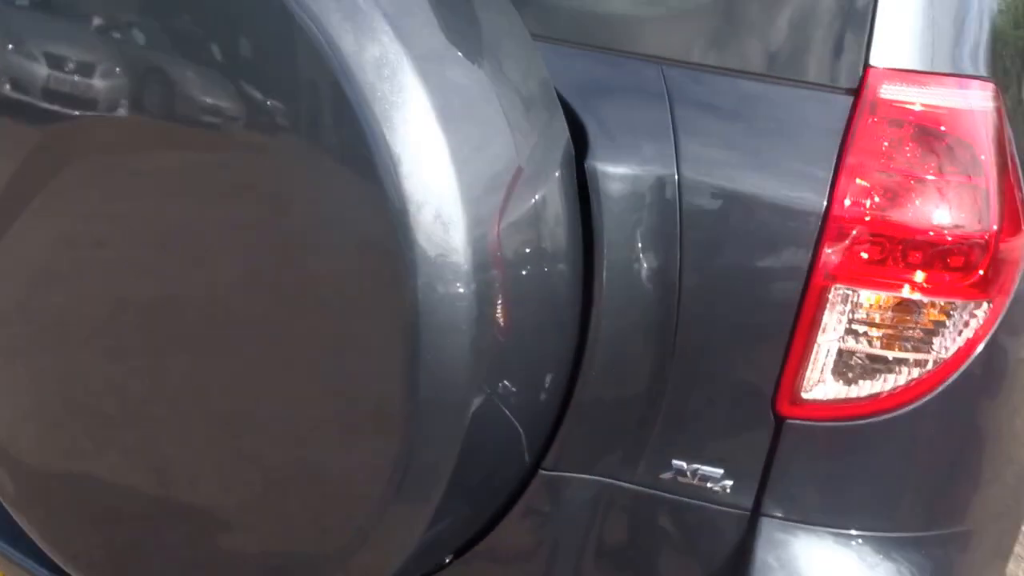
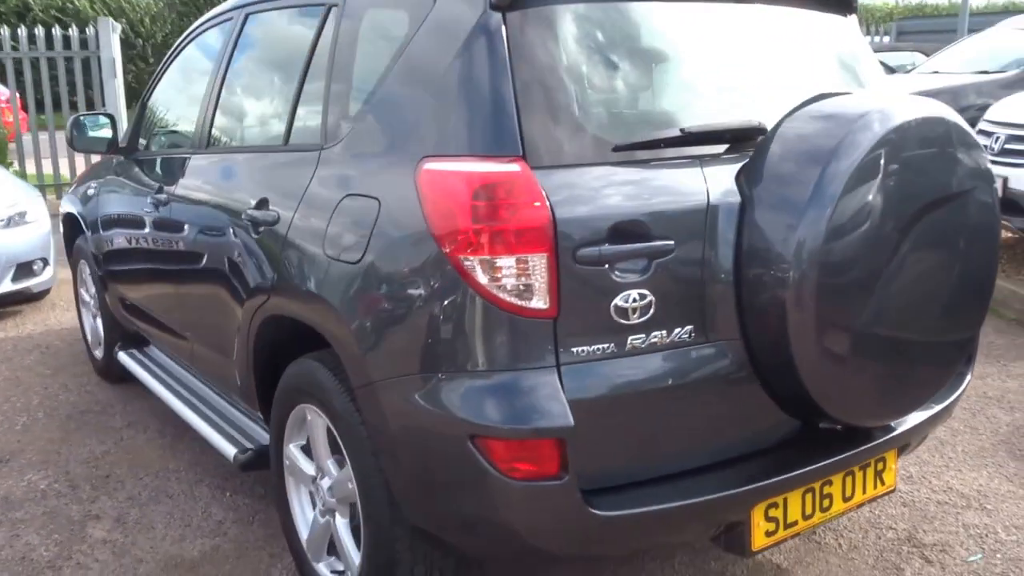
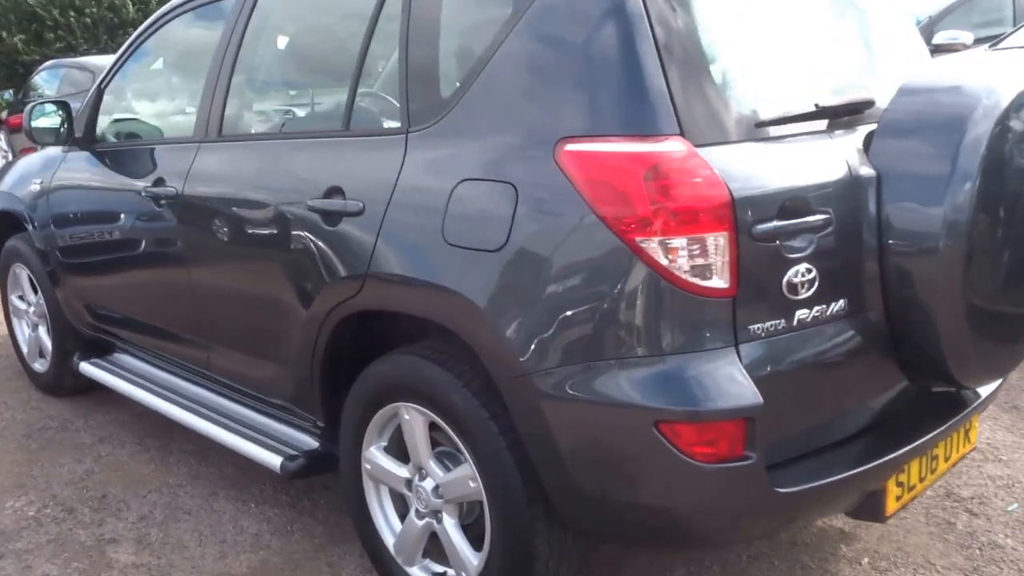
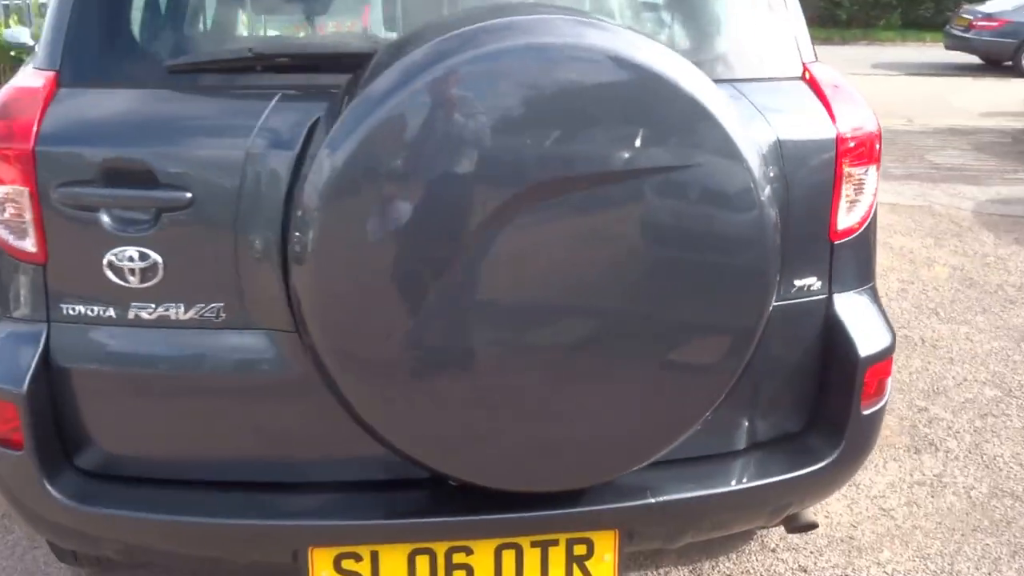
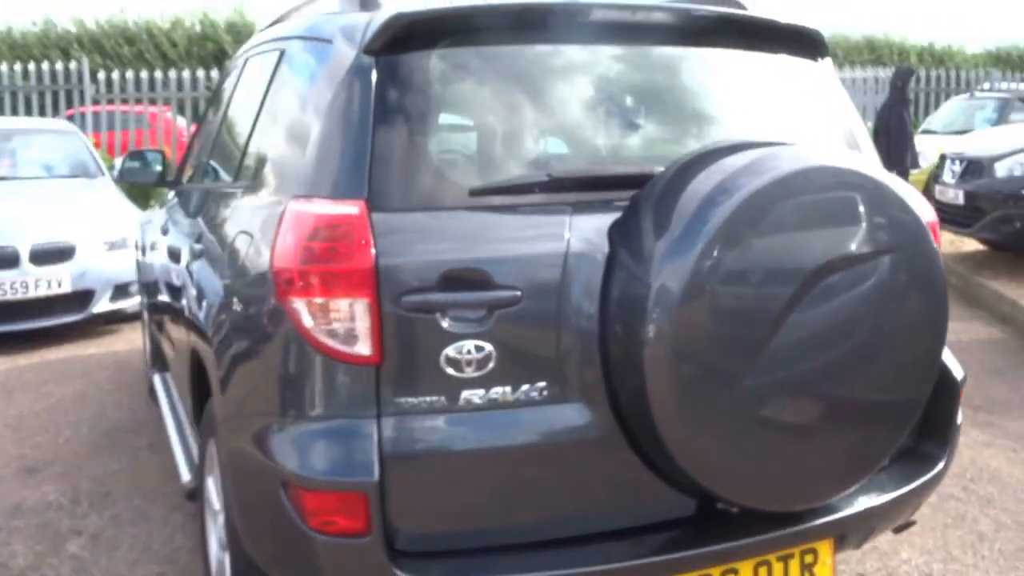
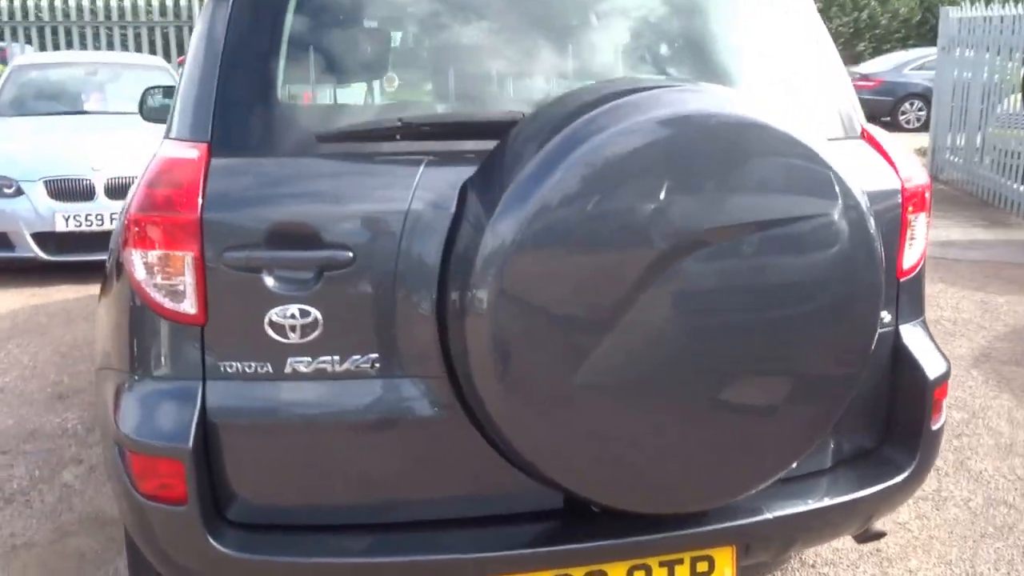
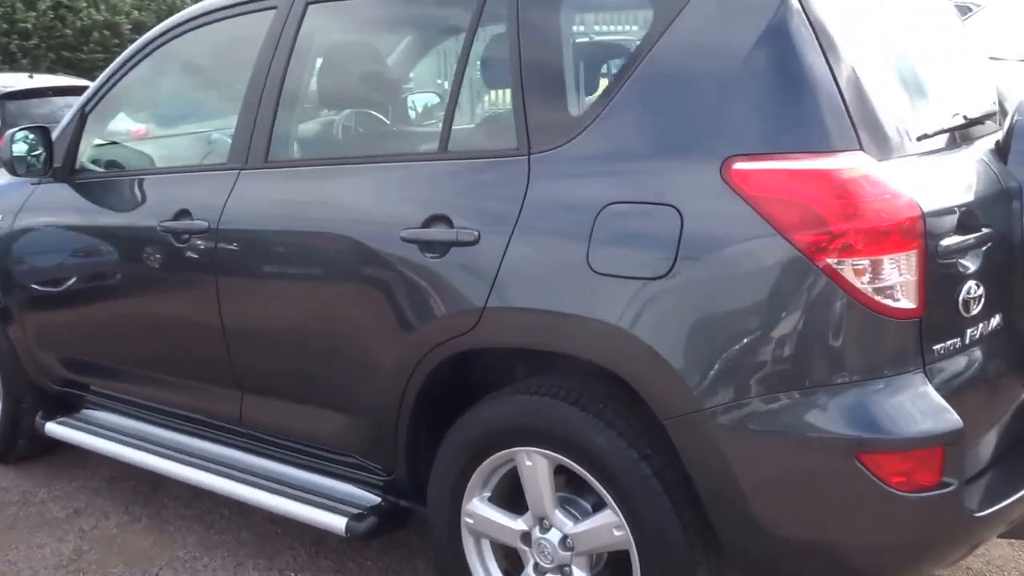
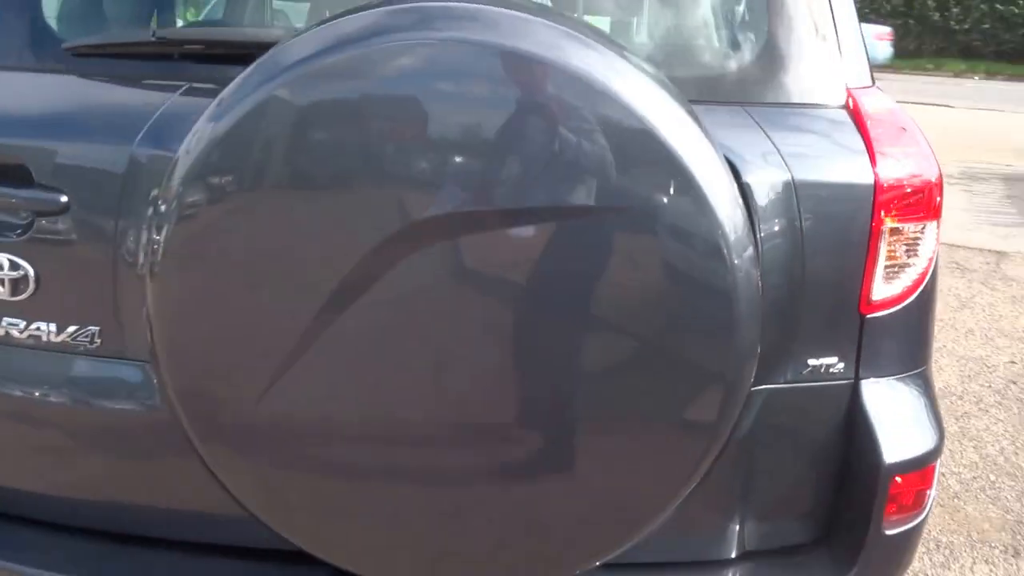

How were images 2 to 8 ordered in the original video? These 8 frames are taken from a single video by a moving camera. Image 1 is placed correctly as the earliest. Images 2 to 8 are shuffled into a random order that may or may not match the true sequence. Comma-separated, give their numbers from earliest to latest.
8, 4, 6, 5, 2, 3, 7
